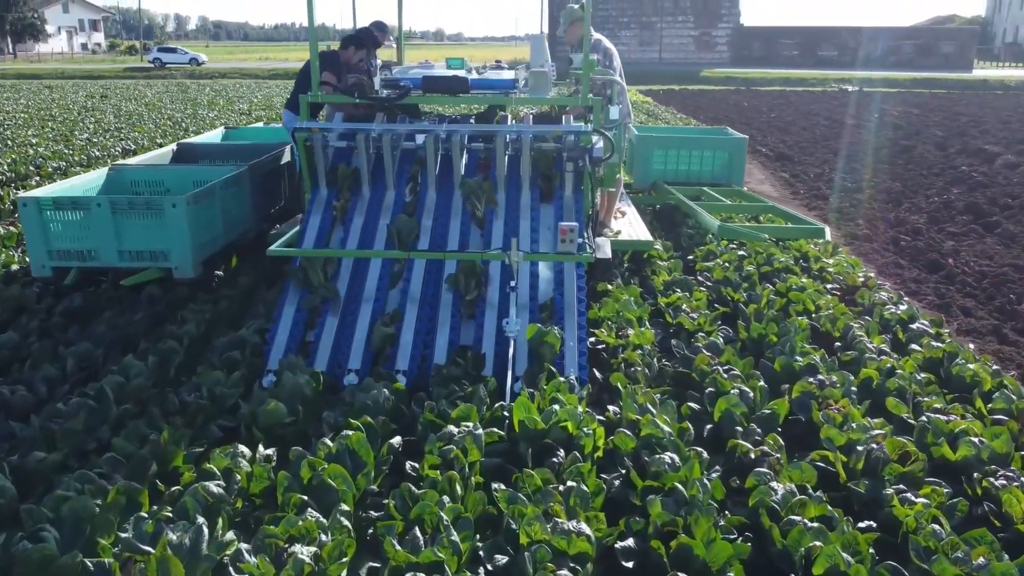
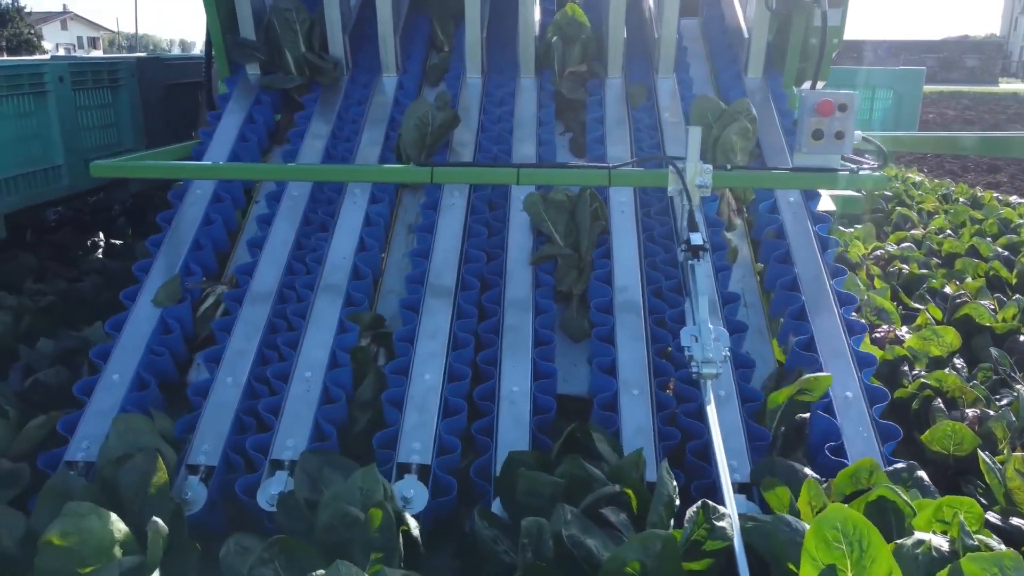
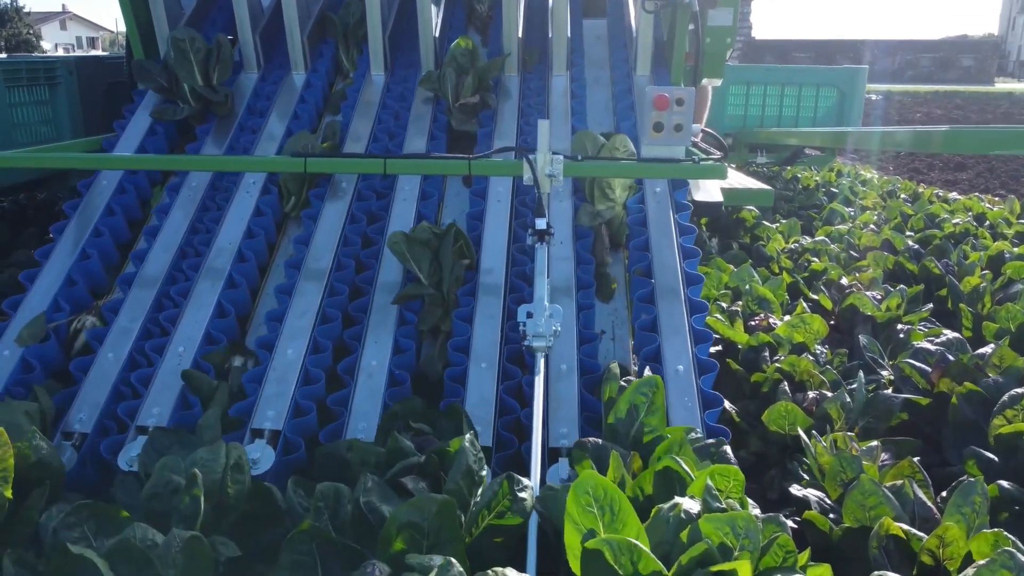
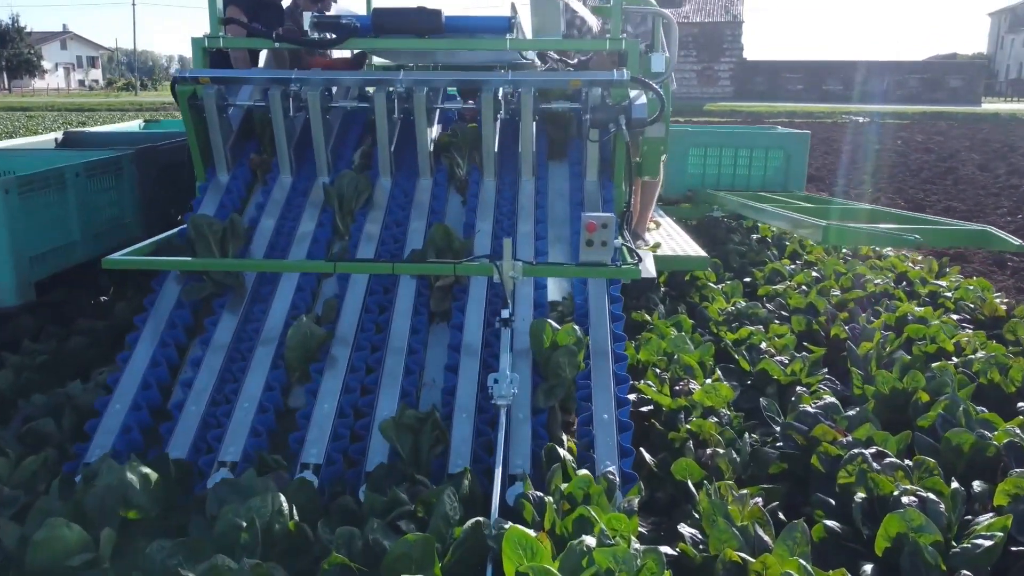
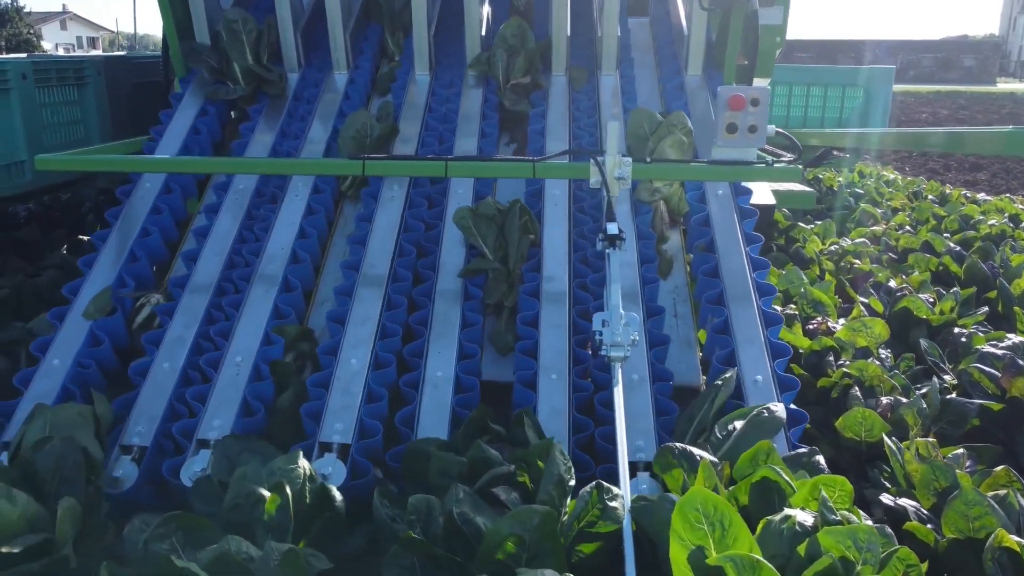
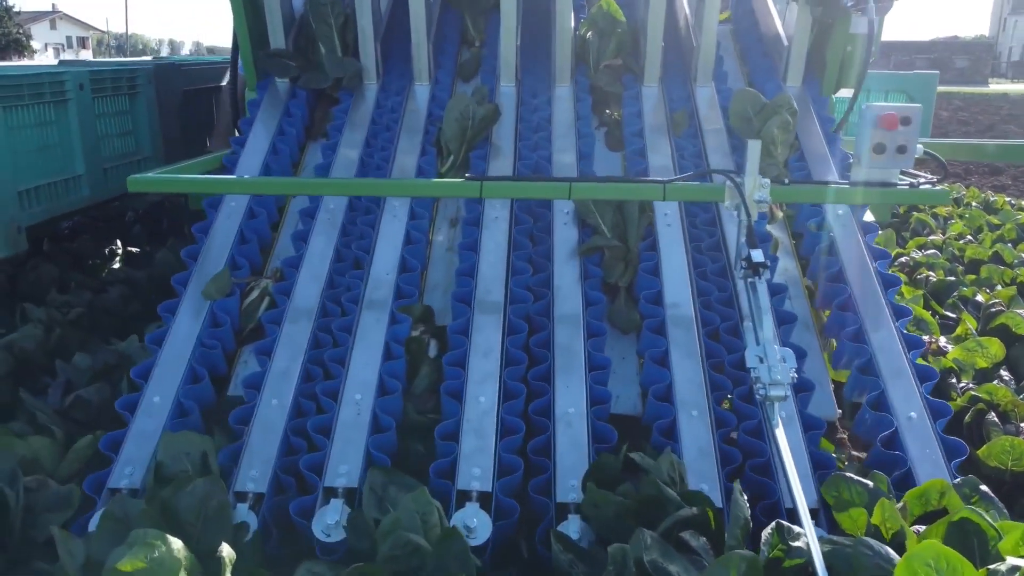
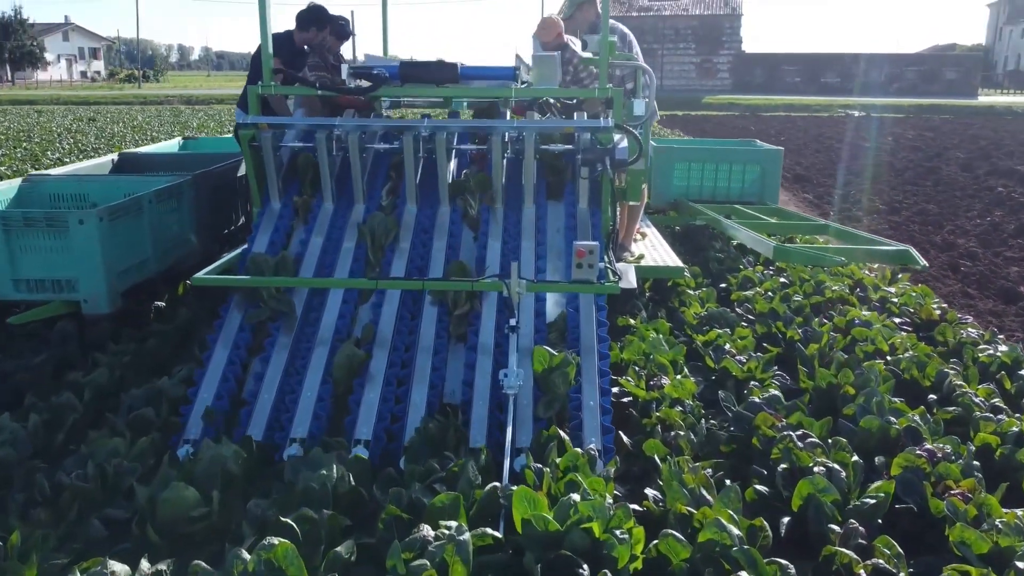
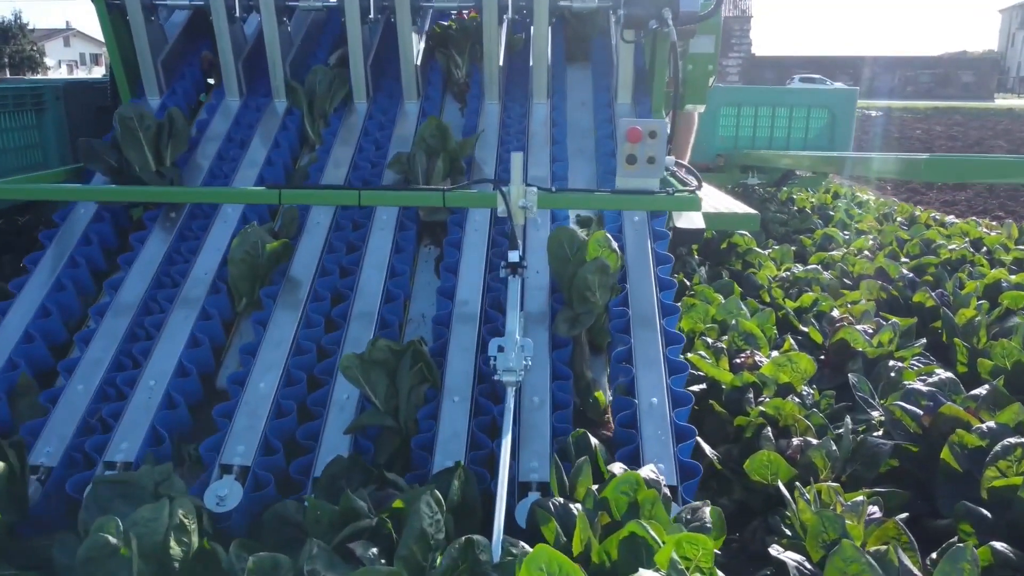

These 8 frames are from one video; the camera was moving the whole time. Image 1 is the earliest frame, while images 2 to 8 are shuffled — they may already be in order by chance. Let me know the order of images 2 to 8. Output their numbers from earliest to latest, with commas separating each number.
7, 4, 8, 3, 5, 2, 6
